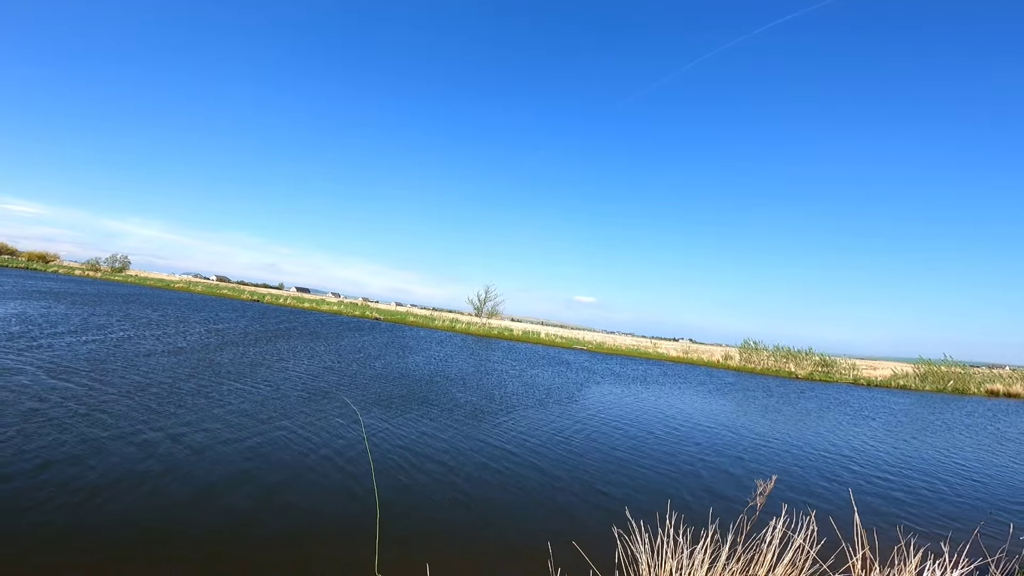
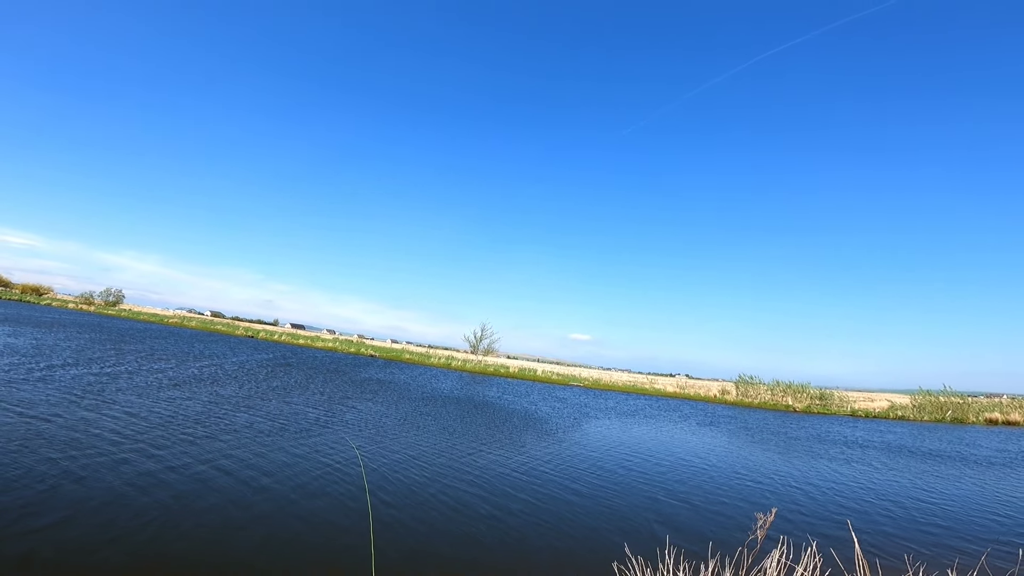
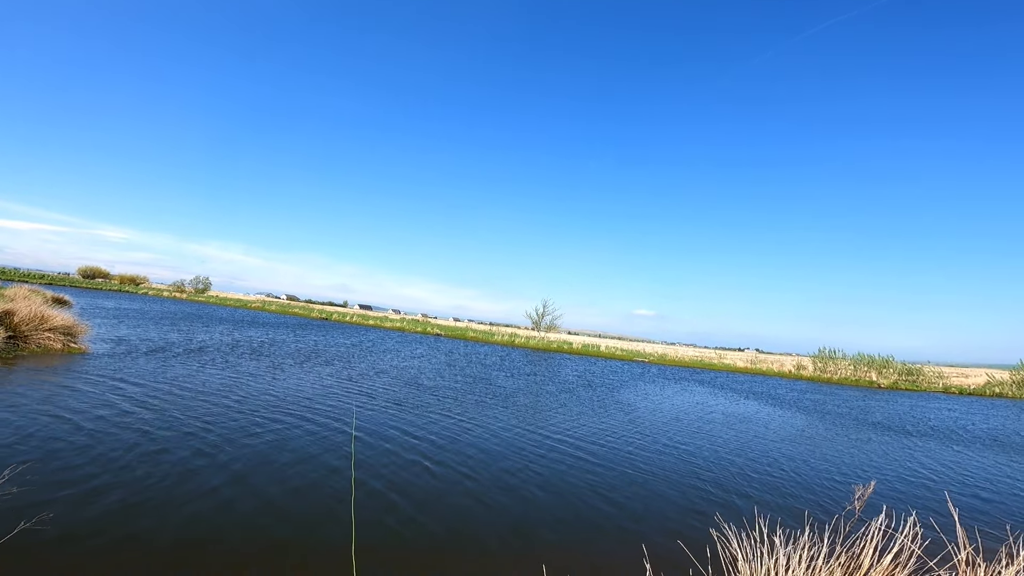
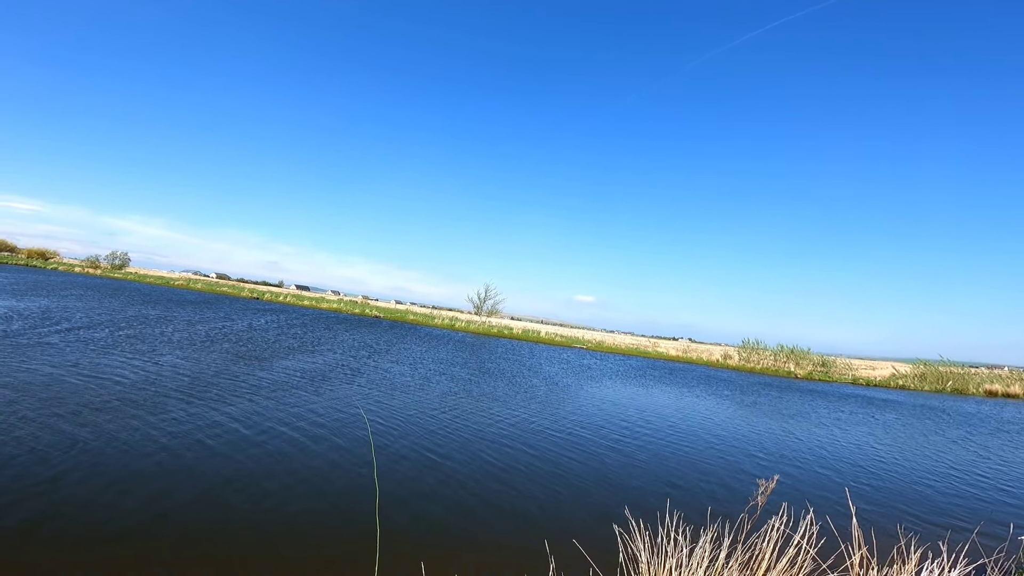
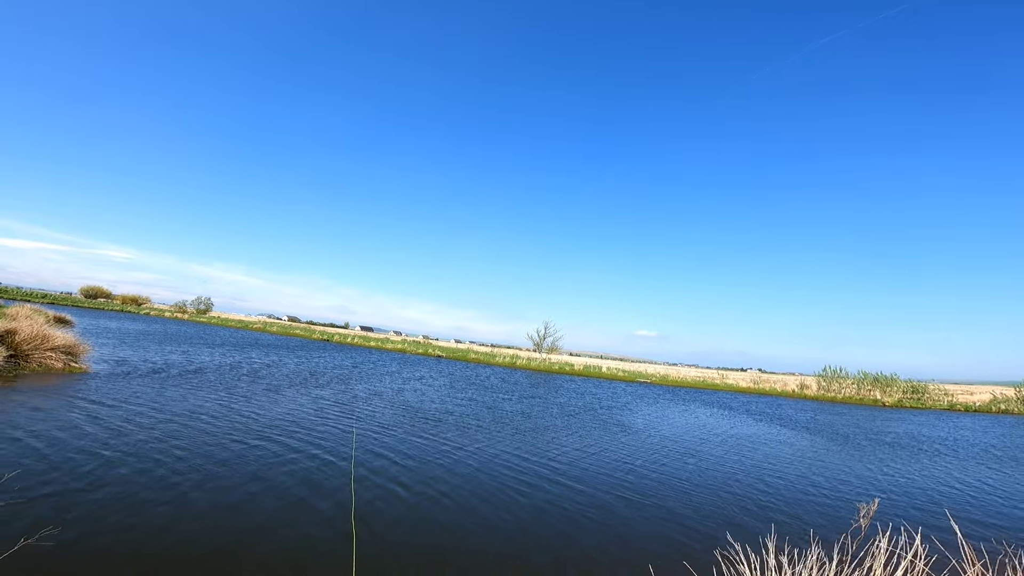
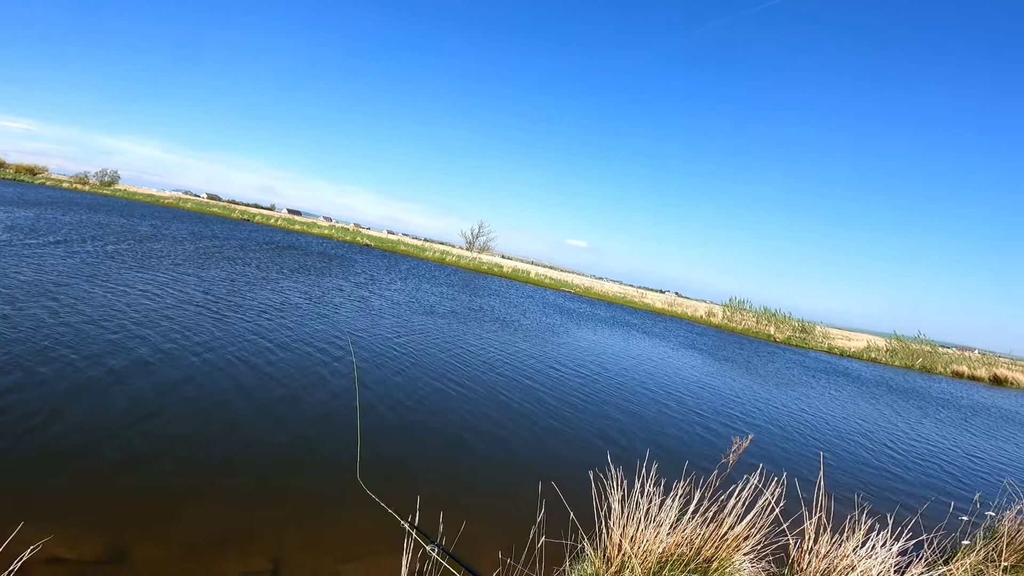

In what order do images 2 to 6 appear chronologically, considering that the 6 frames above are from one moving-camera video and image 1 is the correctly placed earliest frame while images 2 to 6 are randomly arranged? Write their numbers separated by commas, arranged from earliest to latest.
2, 4, 6, 5, 3
